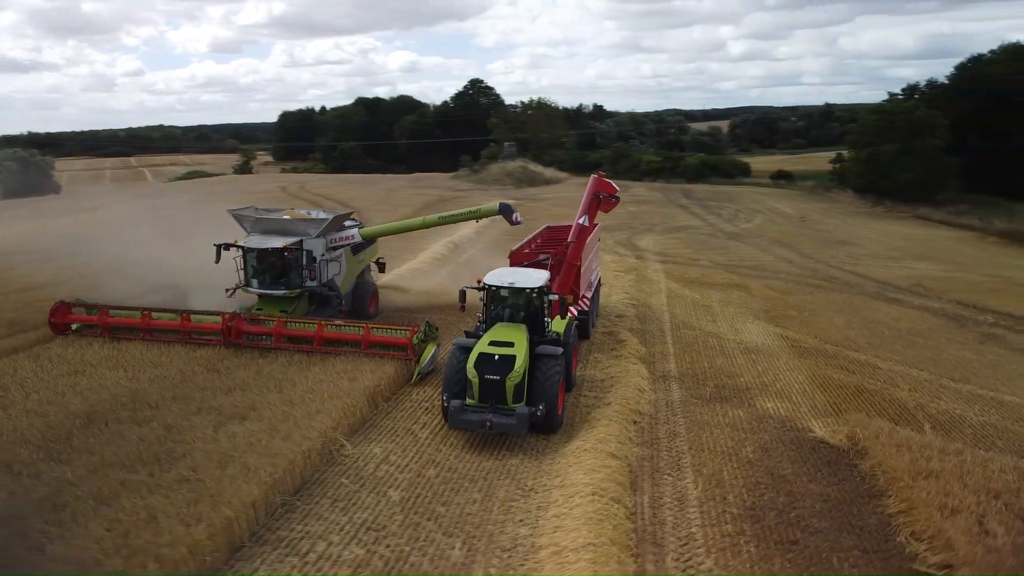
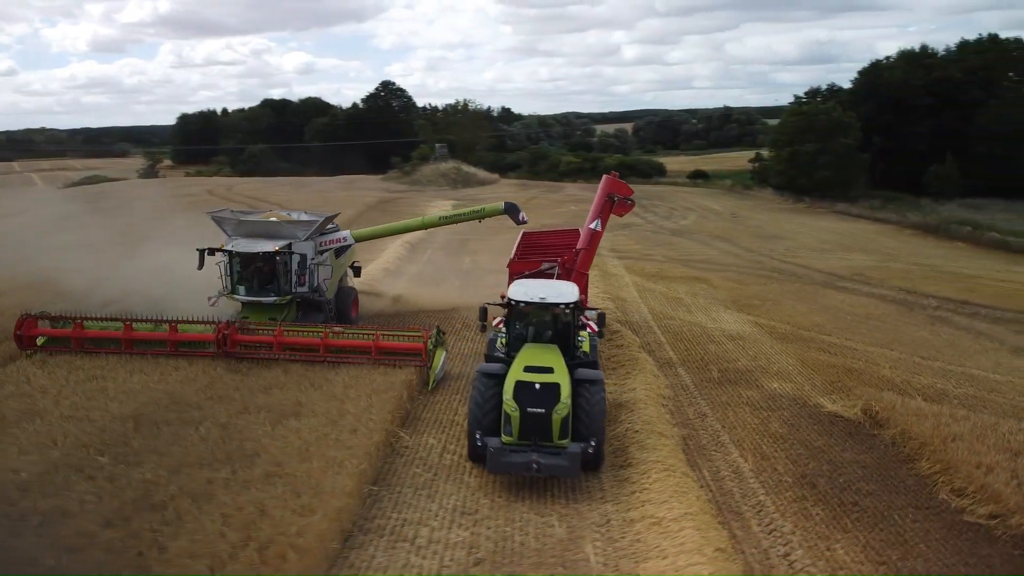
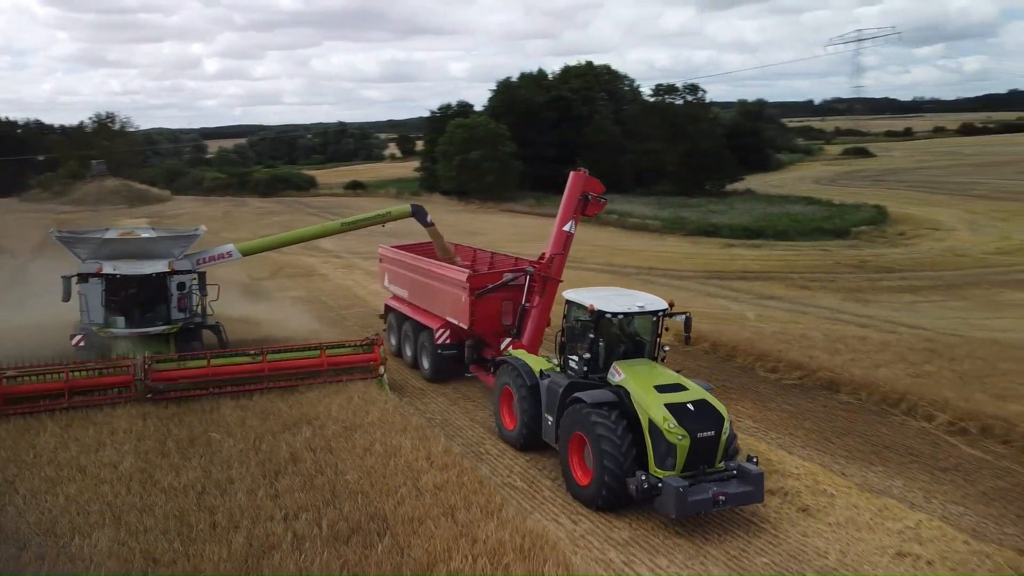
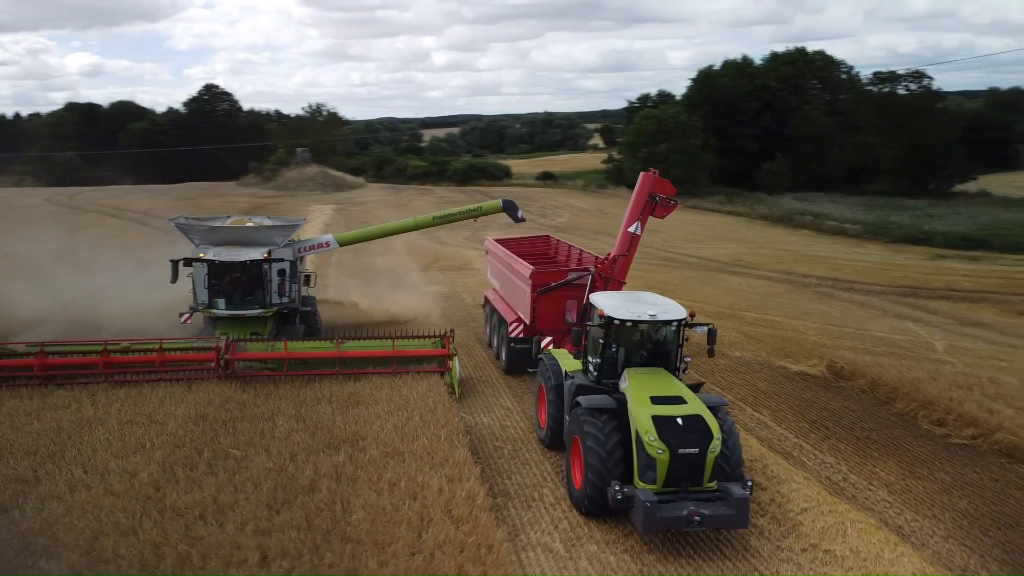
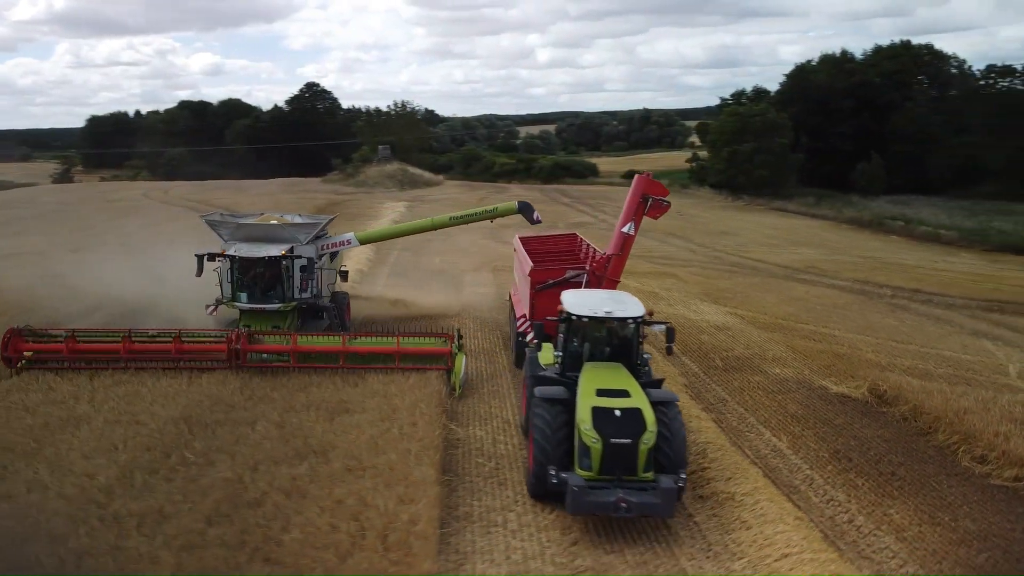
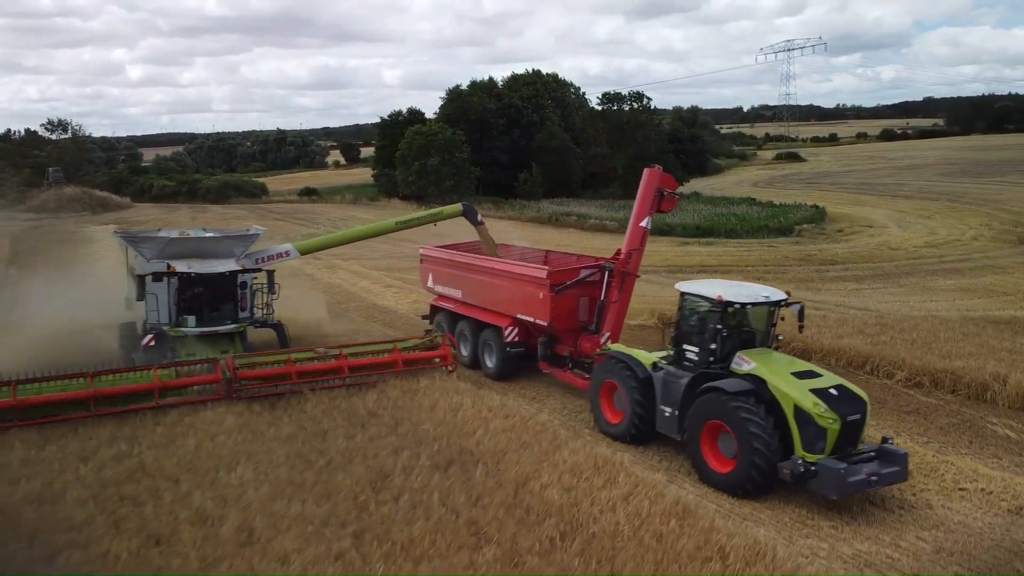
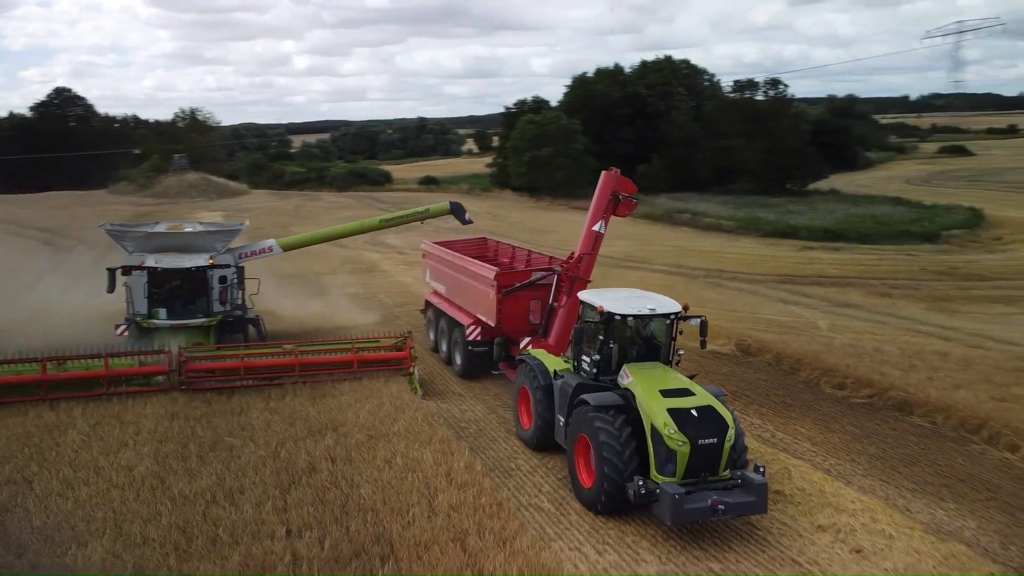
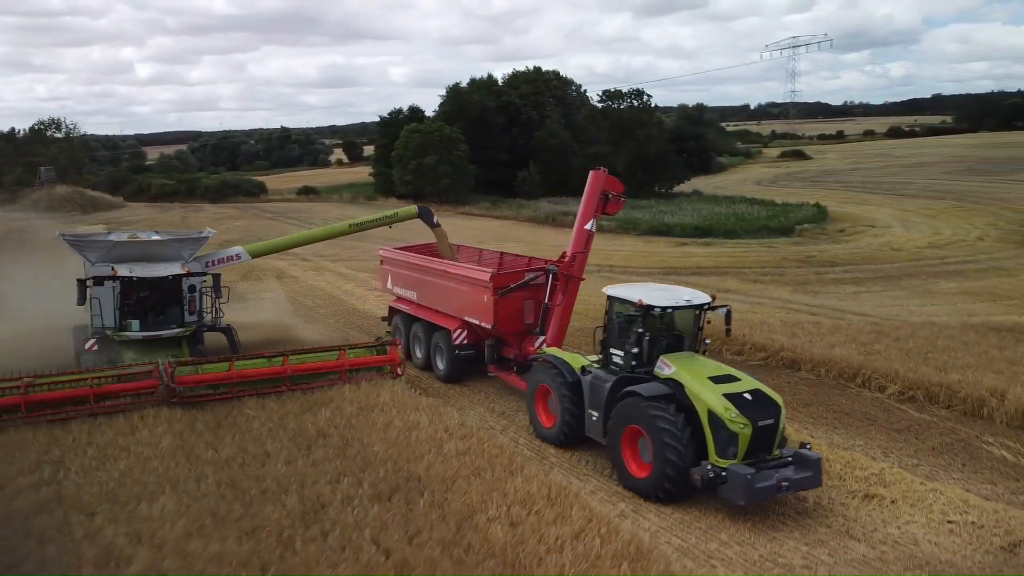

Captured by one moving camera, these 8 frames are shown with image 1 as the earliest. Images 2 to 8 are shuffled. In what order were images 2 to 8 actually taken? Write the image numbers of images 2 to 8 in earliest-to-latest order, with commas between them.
2, 5, 4, 7, 3, 8, 6
